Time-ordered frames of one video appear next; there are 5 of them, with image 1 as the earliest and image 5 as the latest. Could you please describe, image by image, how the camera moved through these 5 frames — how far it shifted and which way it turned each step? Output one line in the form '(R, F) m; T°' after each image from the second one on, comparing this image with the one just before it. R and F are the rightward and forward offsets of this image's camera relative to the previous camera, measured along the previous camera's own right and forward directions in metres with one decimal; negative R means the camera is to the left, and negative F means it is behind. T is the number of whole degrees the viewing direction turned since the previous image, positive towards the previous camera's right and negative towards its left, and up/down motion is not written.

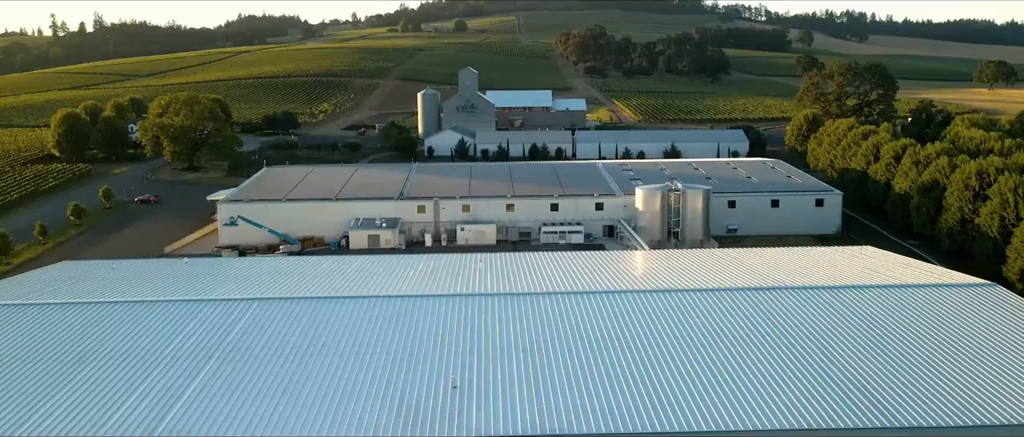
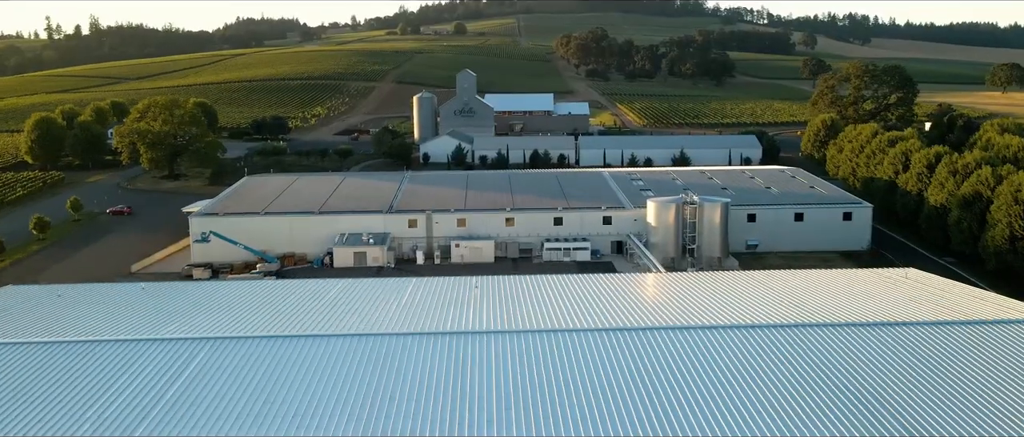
(0.0, +2.6) m; 0°
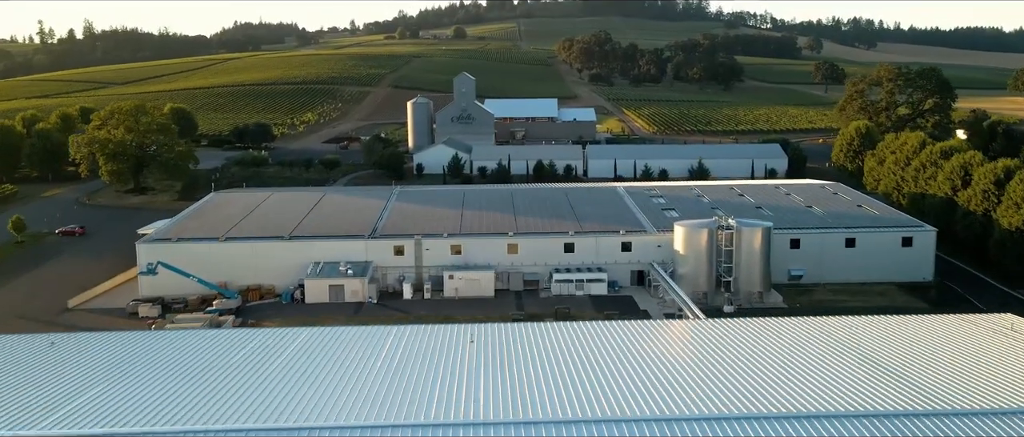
(-0.1, +4.1) m; 0°
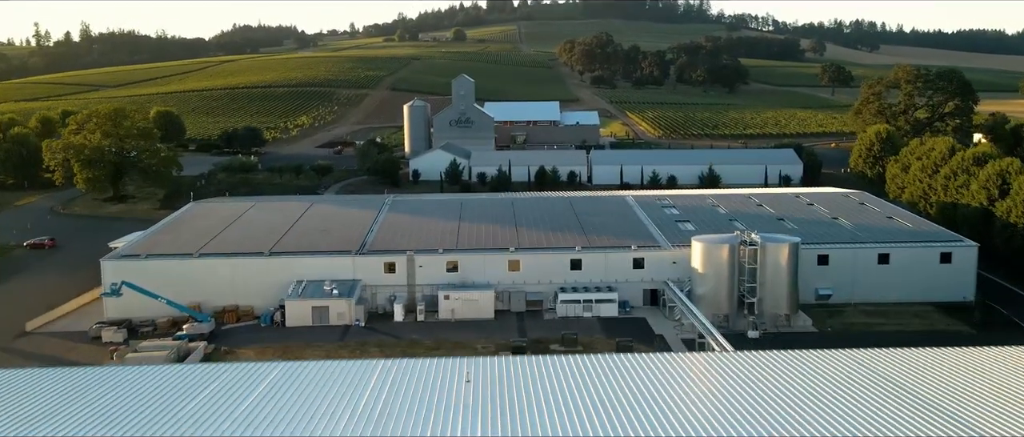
(0.0, +2.1) m; 0°
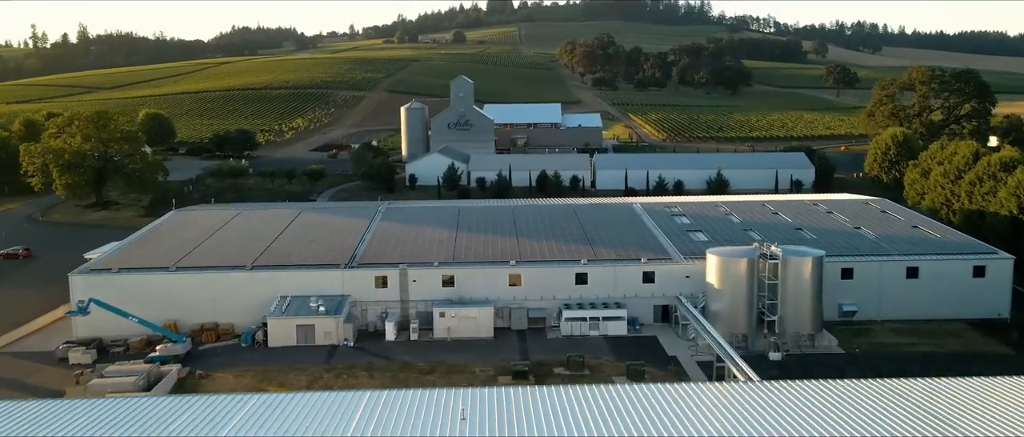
(0.0, +1.6) m; 0°
